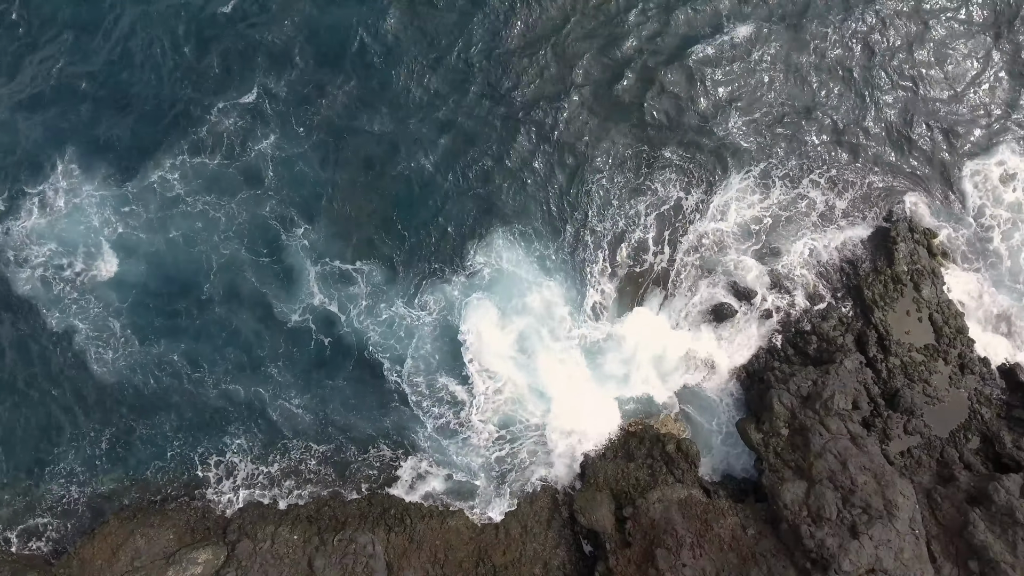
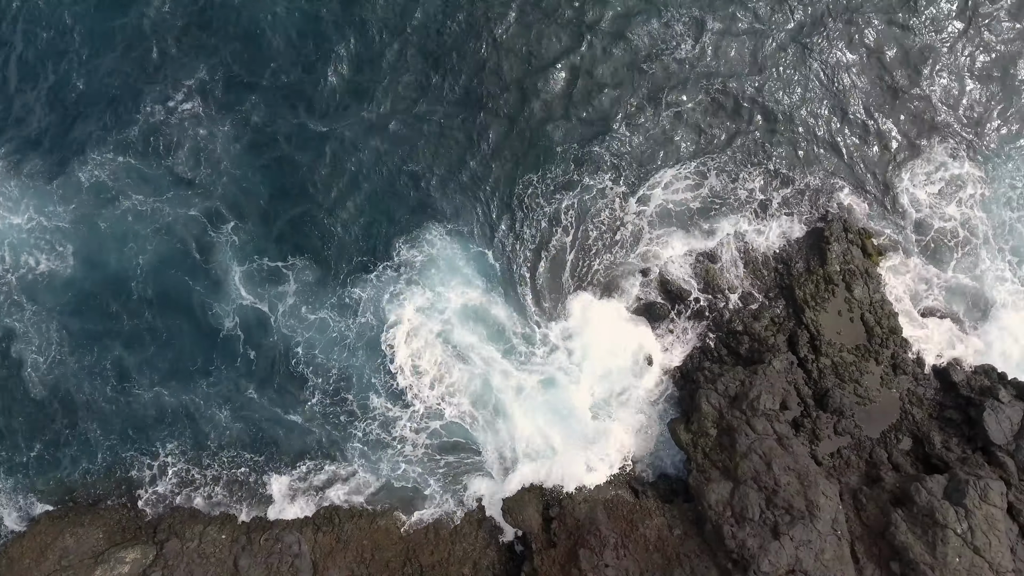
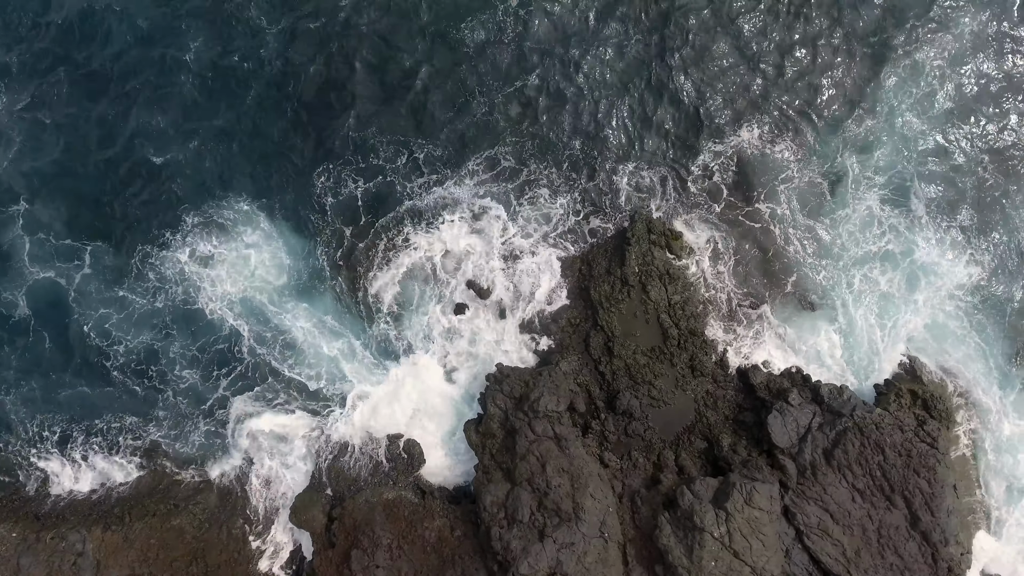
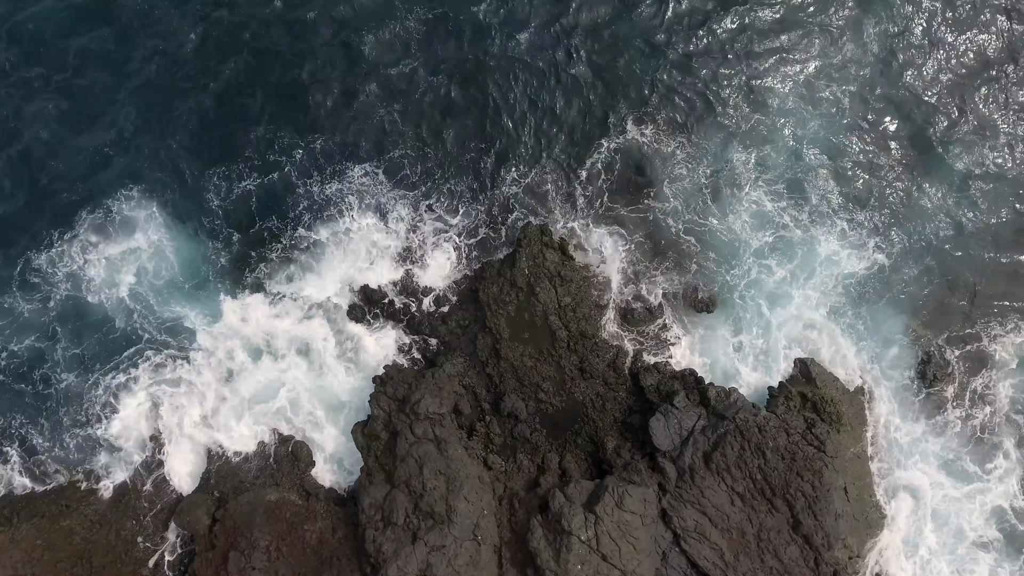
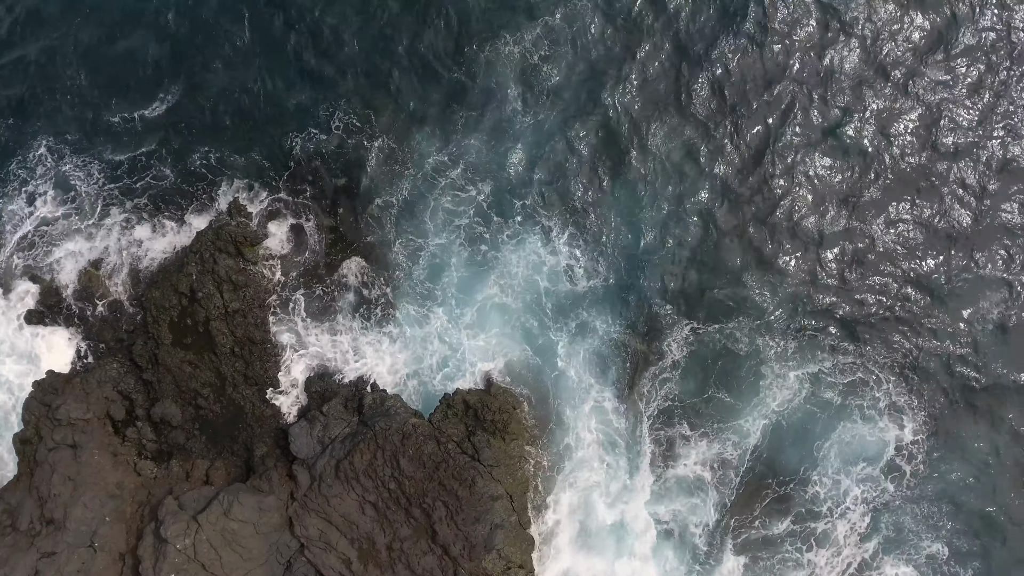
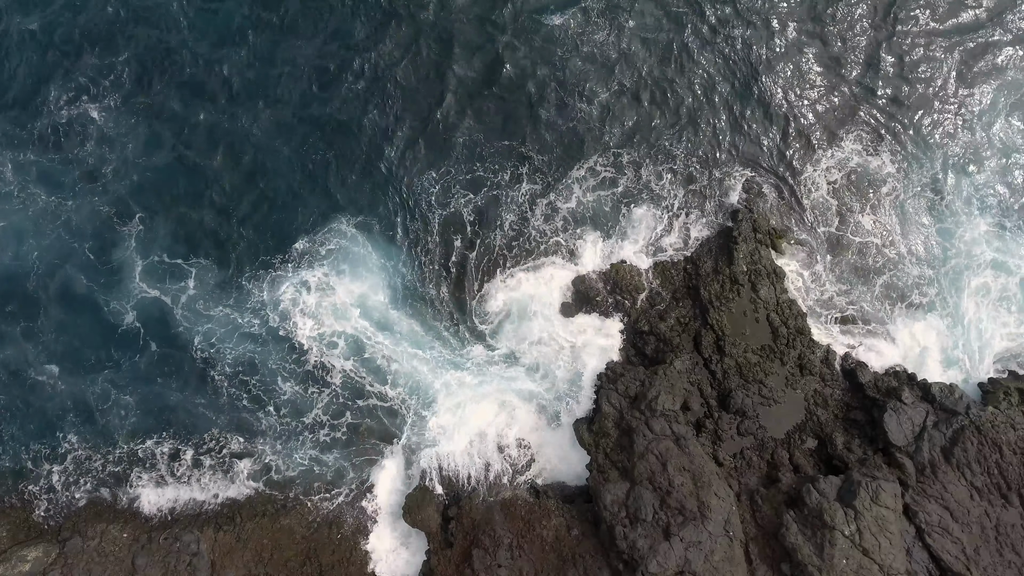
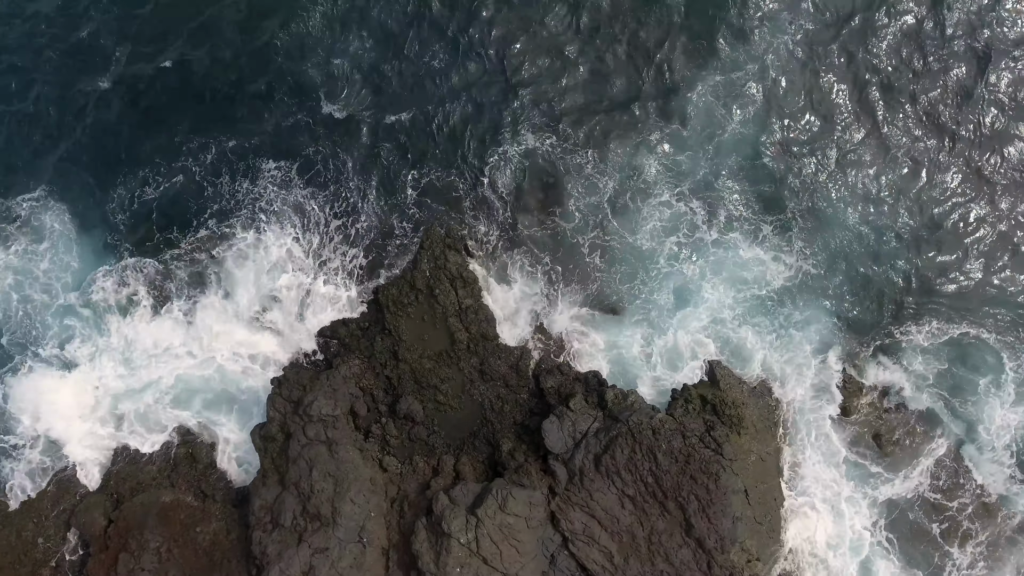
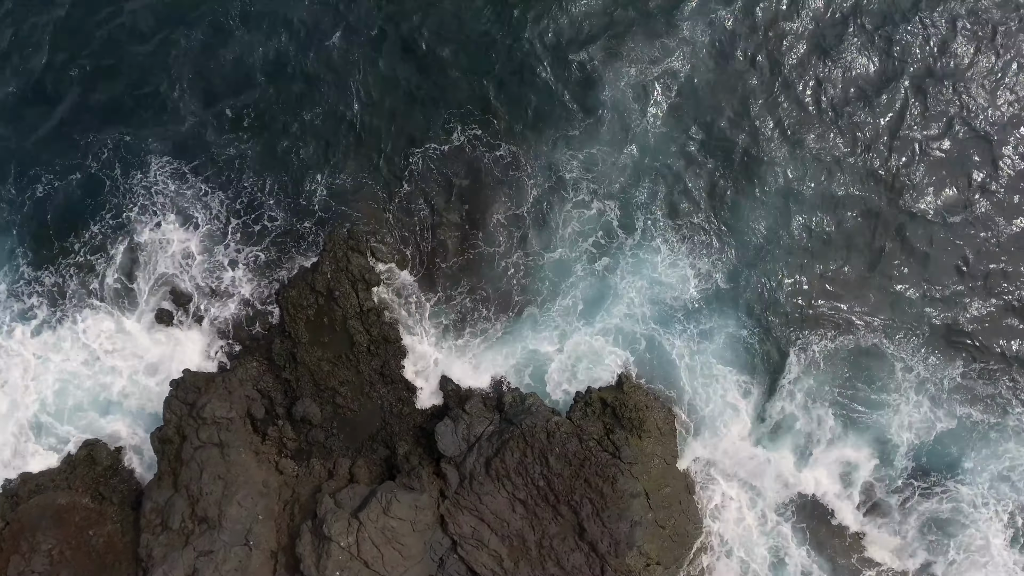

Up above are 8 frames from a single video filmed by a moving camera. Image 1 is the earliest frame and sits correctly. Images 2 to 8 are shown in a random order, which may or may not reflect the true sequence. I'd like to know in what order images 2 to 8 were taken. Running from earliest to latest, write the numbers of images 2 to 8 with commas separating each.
2, 6, 3, 4, 7, 8, 5
